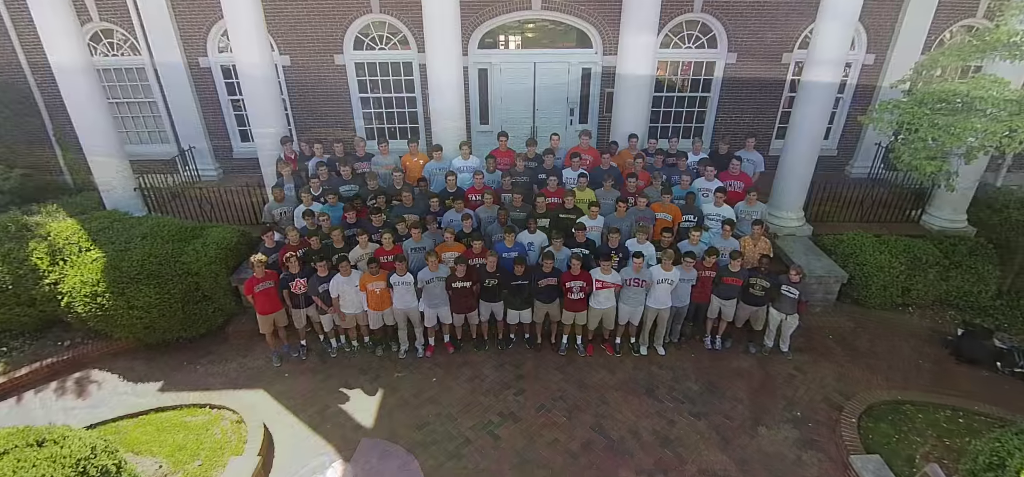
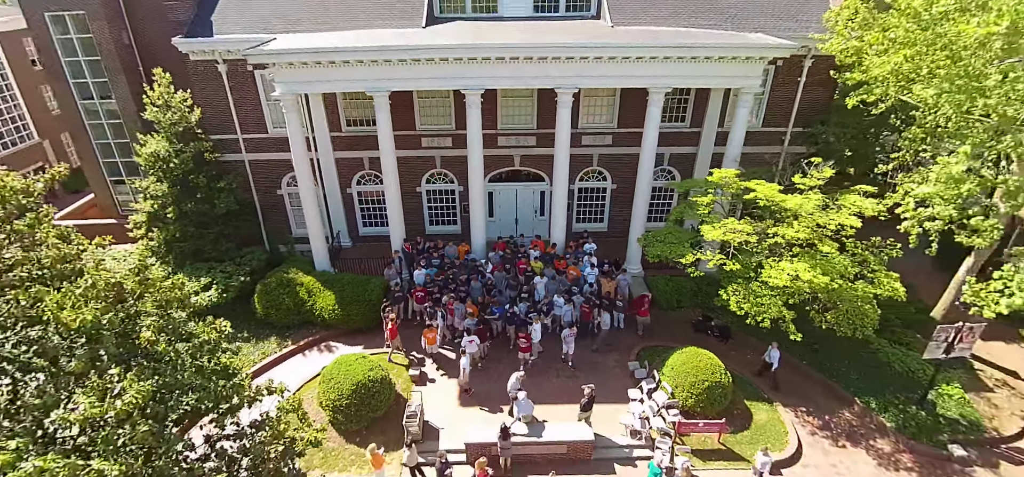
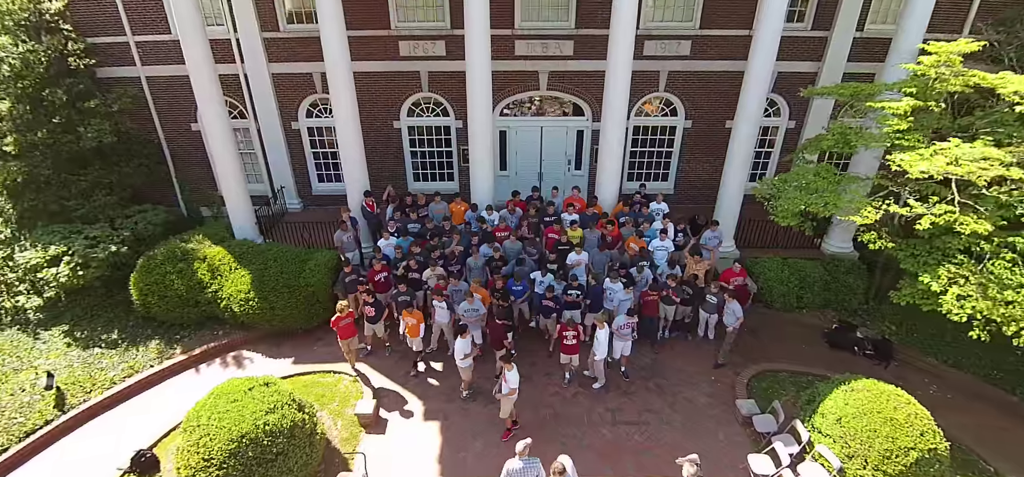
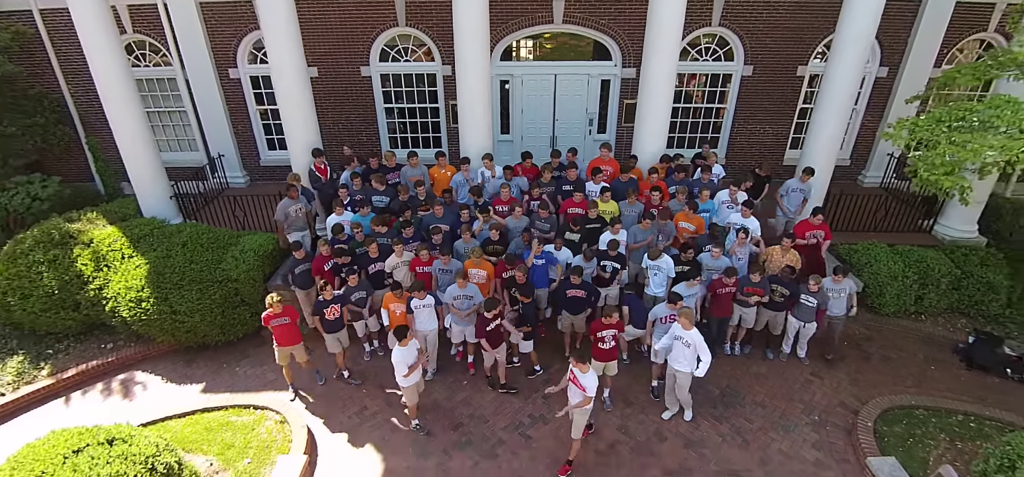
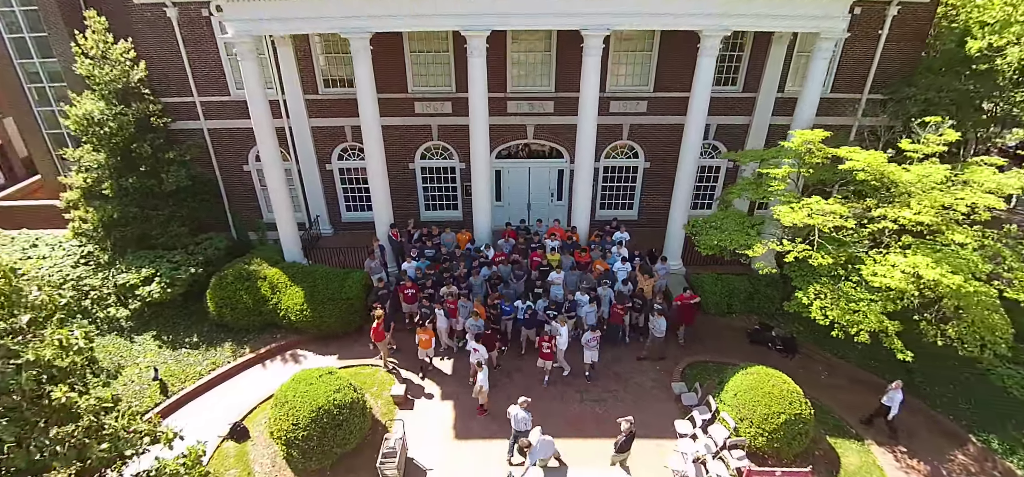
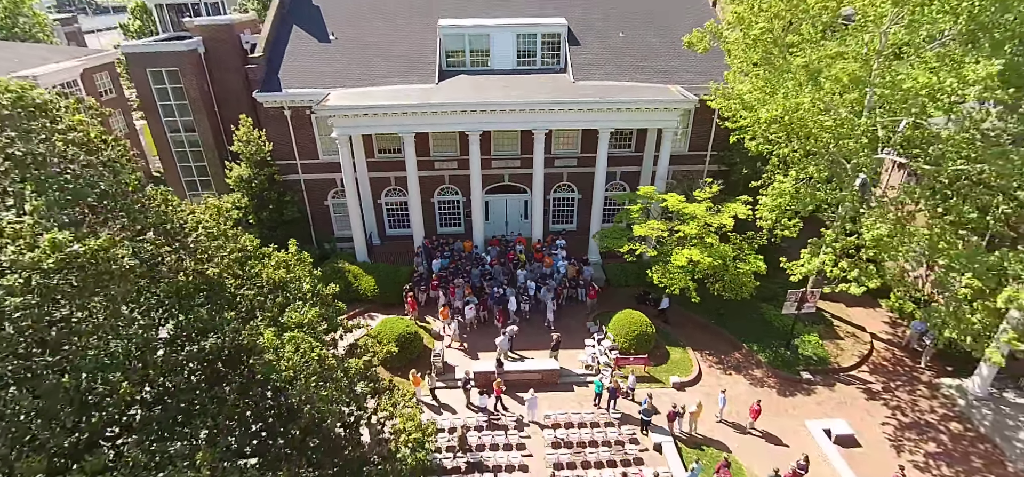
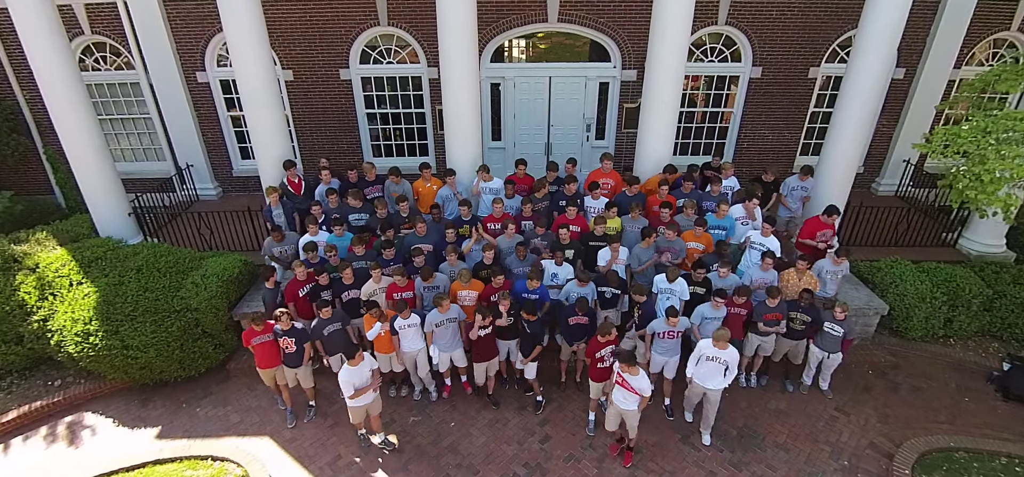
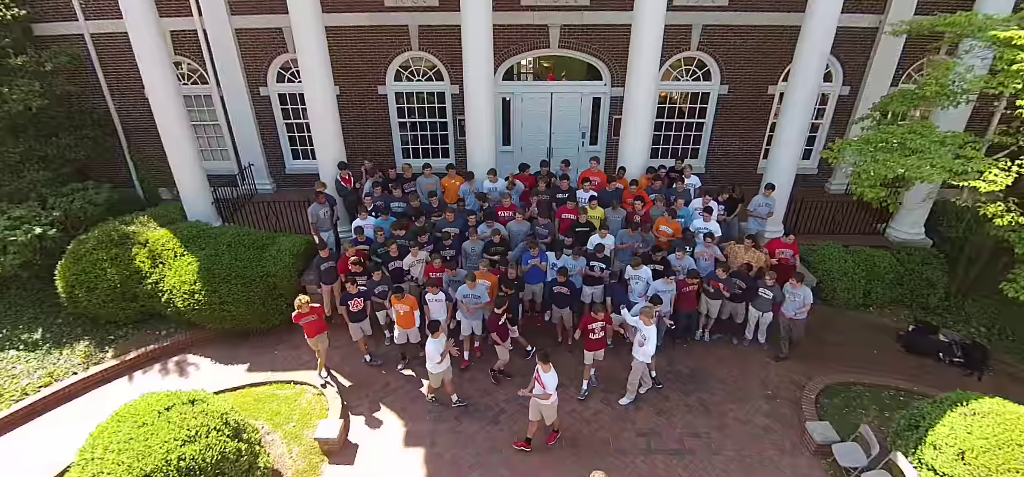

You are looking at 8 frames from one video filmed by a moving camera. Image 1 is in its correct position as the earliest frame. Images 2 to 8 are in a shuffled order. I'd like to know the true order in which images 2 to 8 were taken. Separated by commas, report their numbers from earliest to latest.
7, 4, 8, 3, 5, 2, 6
